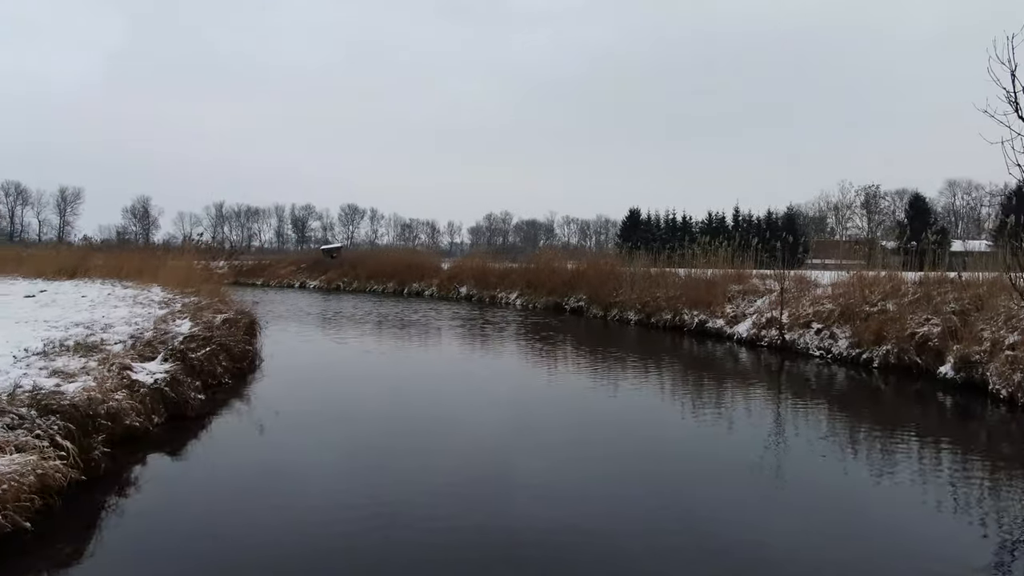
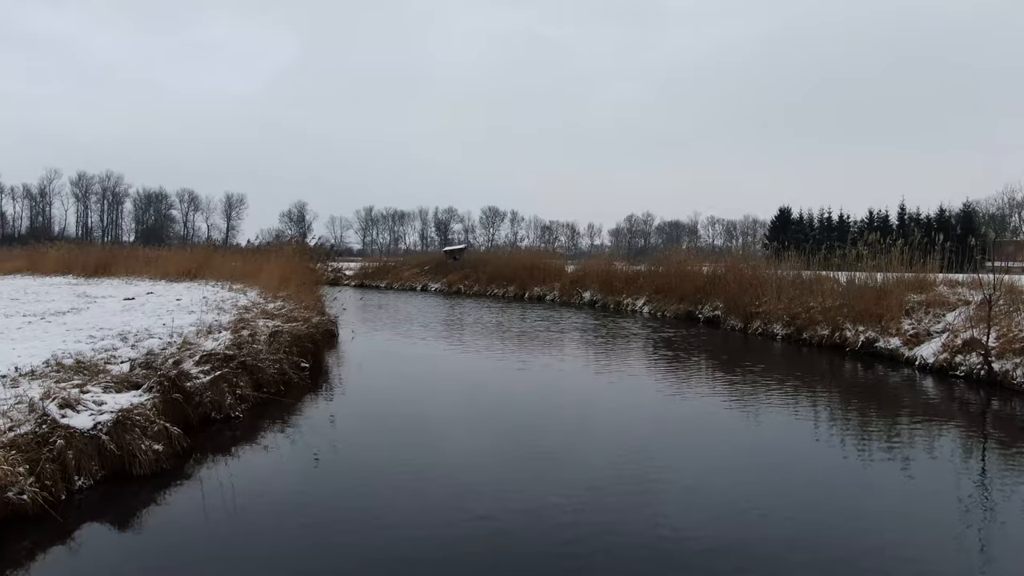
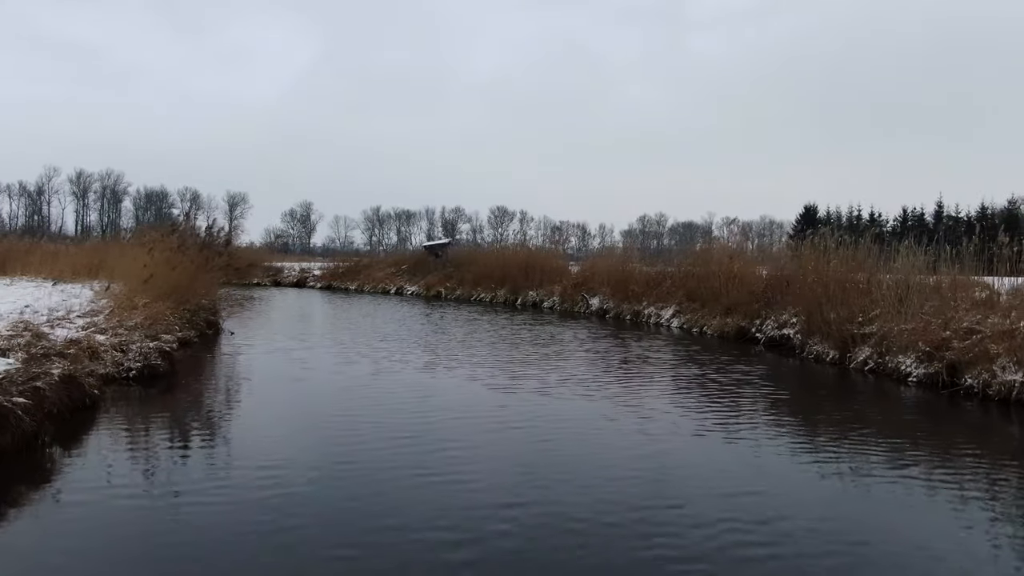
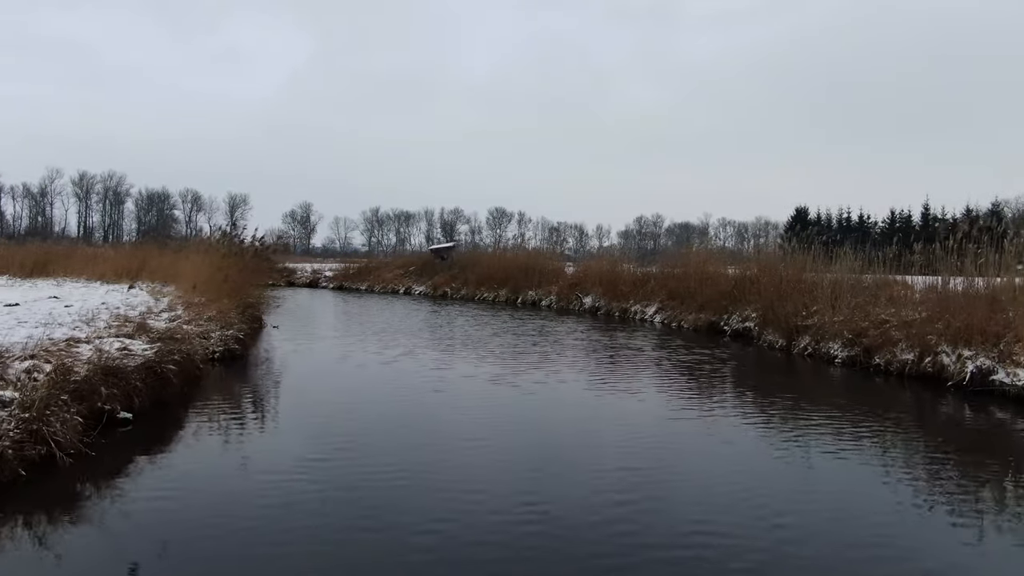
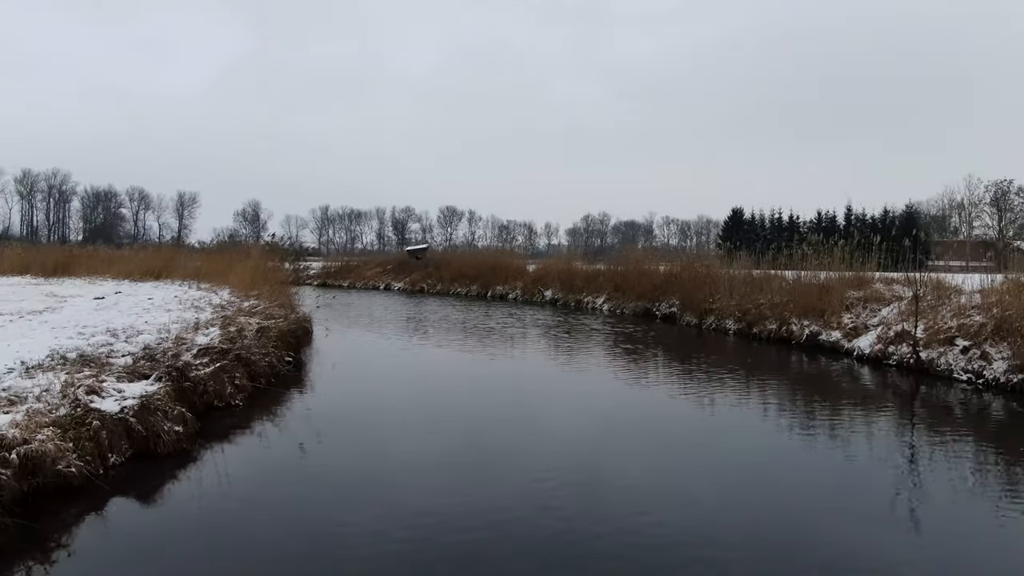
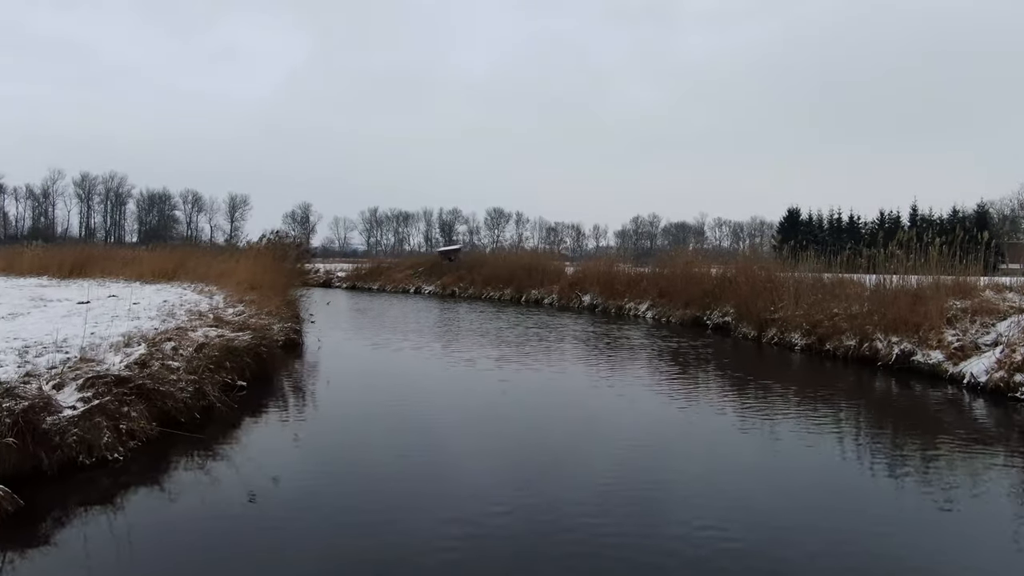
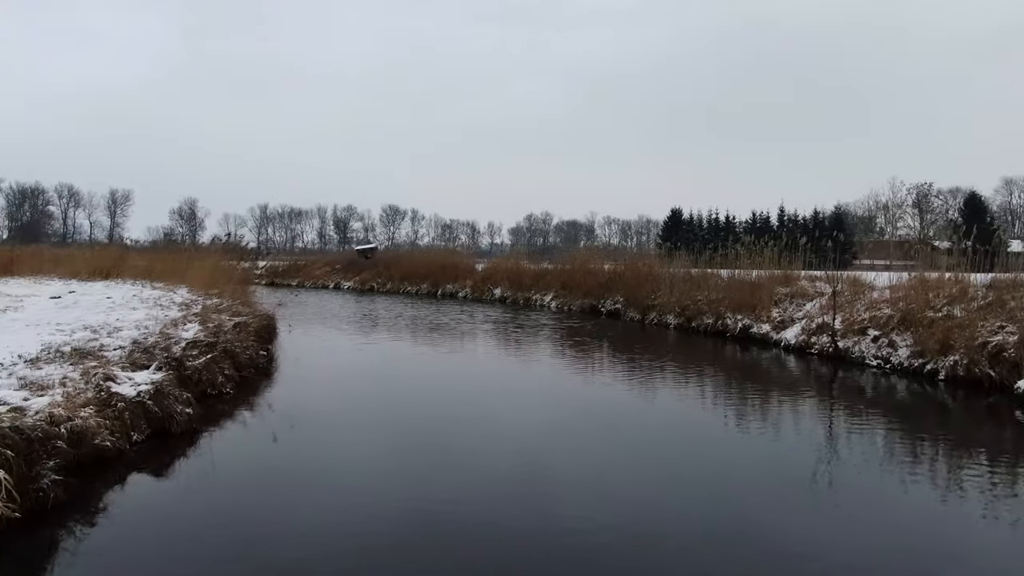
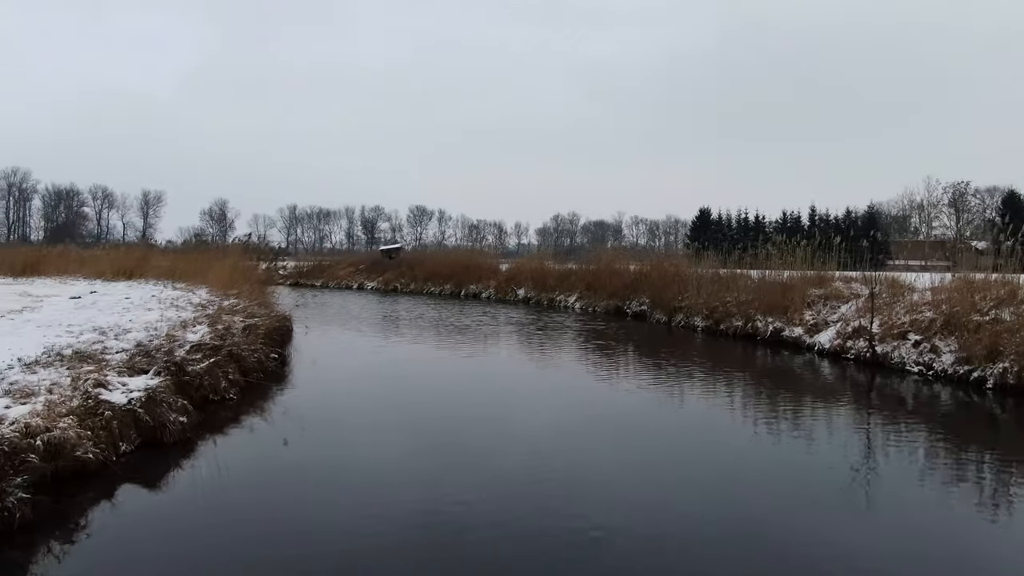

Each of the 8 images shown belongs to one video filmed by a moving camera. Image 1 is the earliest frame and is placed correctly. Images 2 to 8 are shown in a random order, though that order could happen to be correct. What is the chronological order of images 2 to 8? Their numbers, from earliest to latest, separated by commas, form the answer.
7, 8, 5, 2, 6, 4, 3
